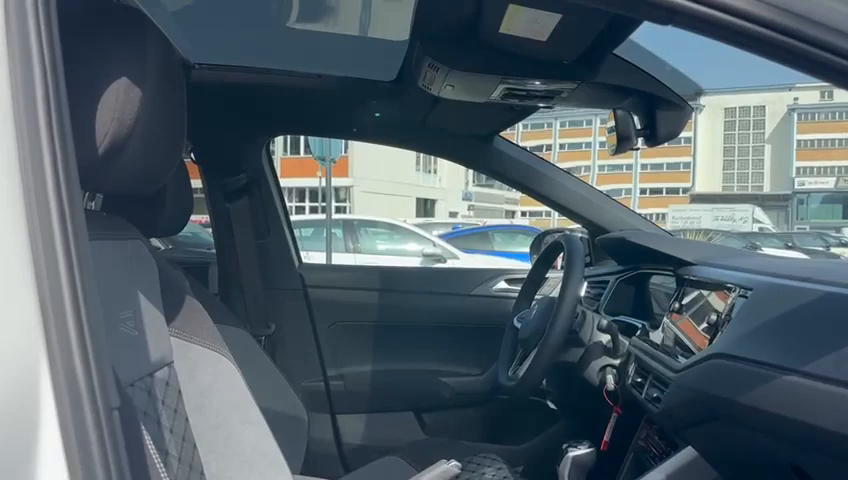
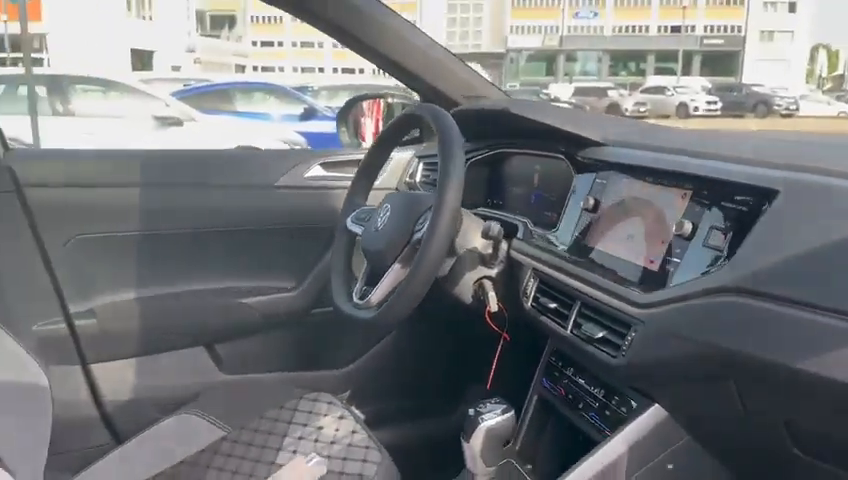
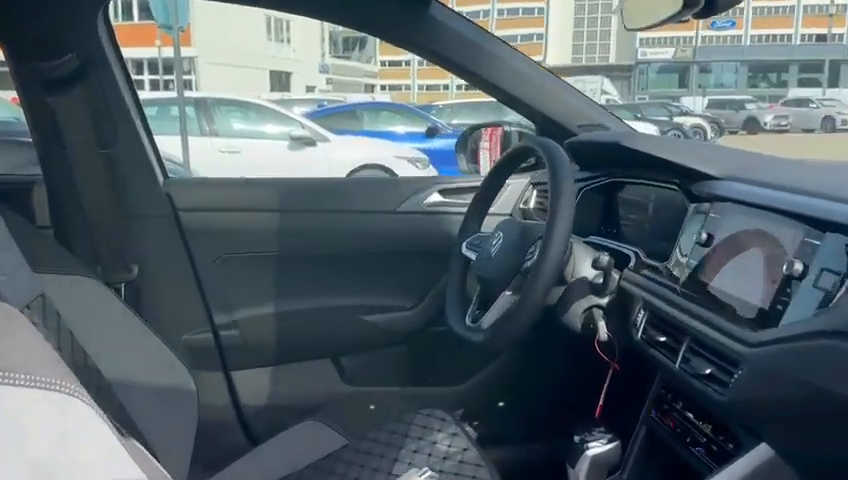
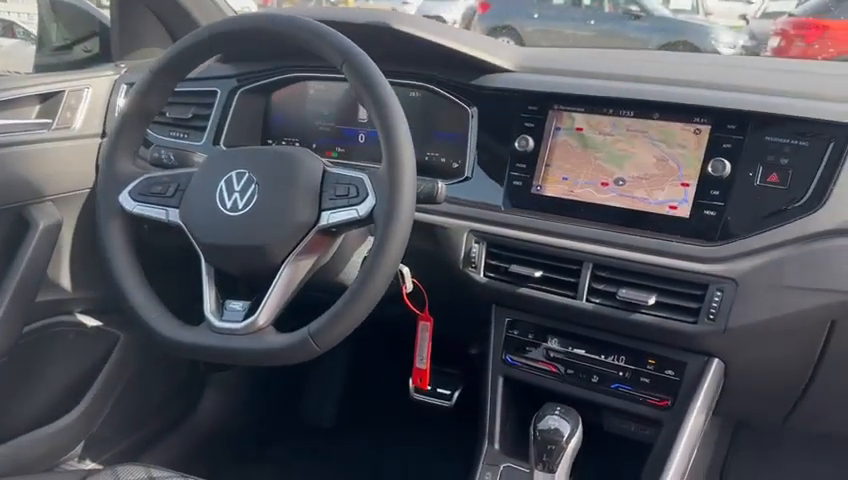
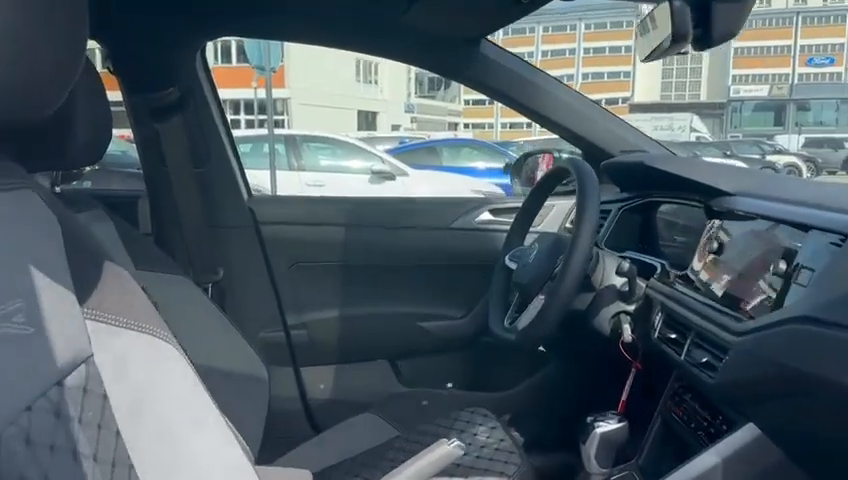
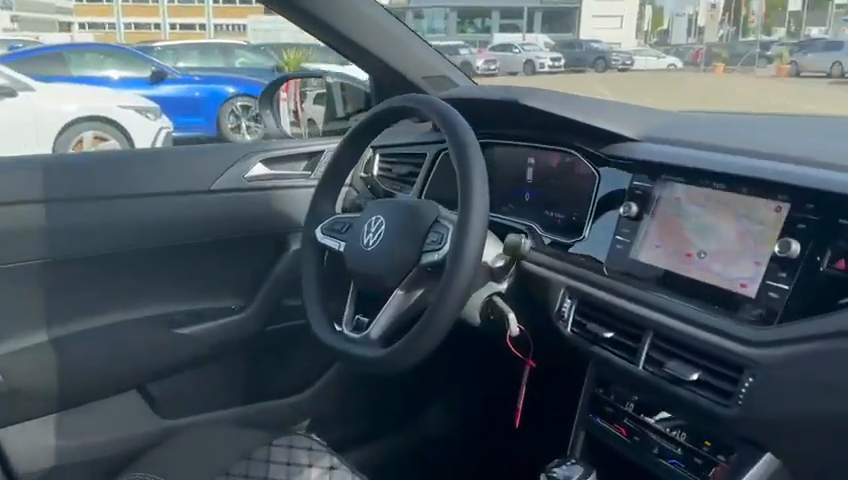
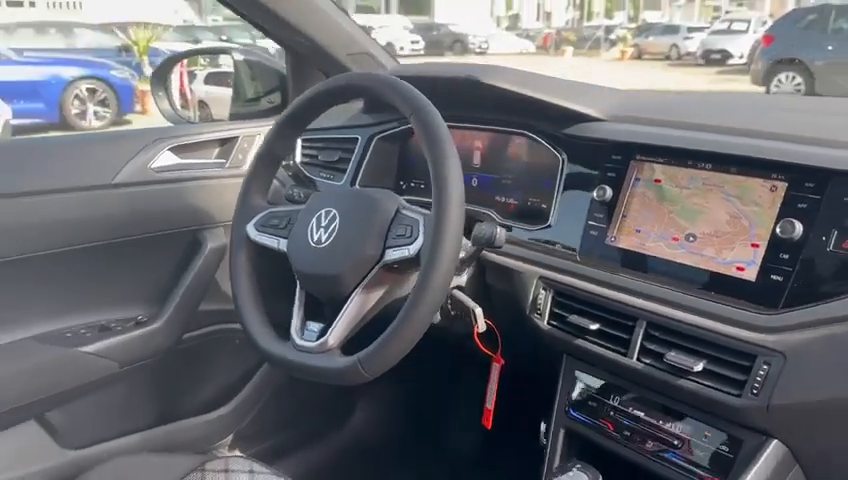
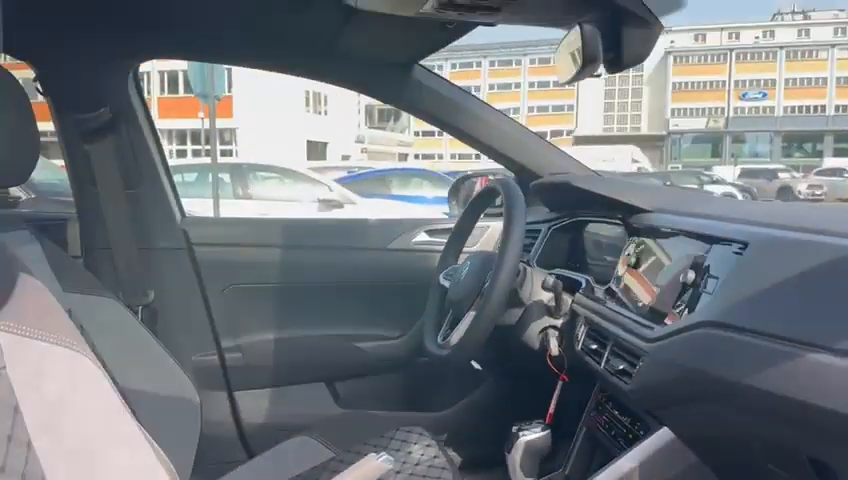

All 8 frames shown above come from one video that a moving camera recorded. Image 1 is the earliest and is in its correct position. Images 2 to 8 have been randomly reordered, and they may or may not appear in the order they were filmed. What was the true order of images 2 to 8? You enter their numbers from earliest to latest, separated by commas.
5, 3, 6, 4, 7, 2, 8
